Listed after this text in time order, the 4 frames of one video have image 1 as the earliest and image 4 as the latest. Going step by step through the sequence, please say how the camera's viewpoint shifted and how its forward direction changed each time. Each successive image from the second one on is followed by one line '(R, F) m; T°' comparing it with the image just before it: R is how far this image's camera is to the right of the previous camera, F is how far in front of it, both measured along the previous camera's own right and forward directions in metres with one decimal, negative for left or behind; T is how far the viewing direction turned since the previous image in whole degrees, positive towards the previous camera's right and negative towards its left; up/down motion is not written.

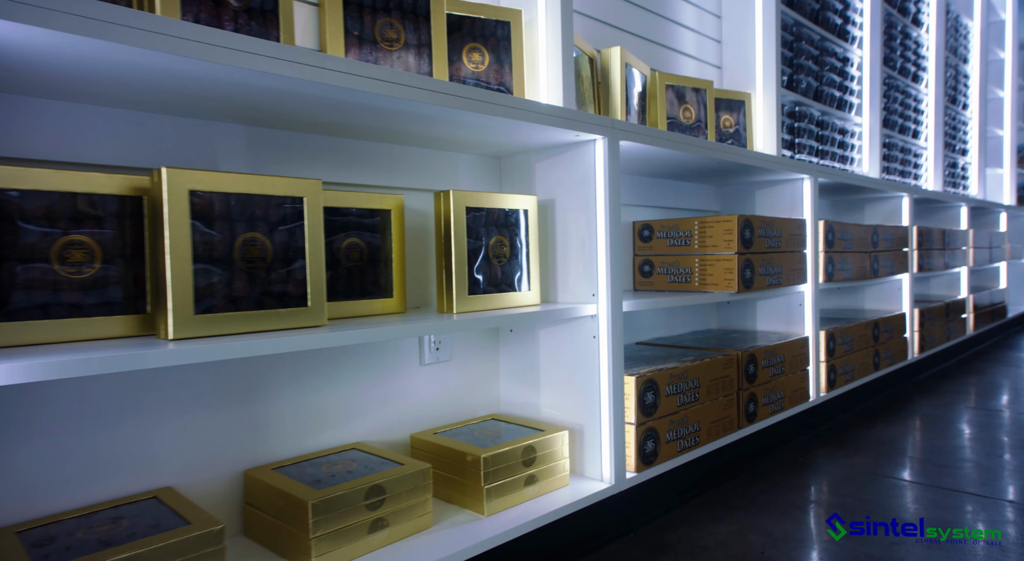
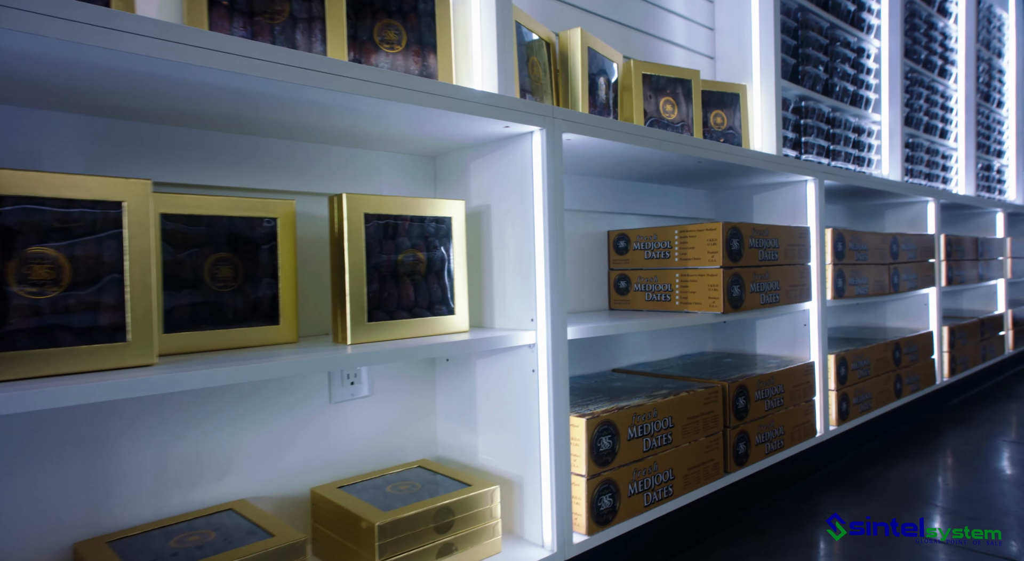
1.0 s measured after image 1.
(+0.2, +0.3) m; -2°
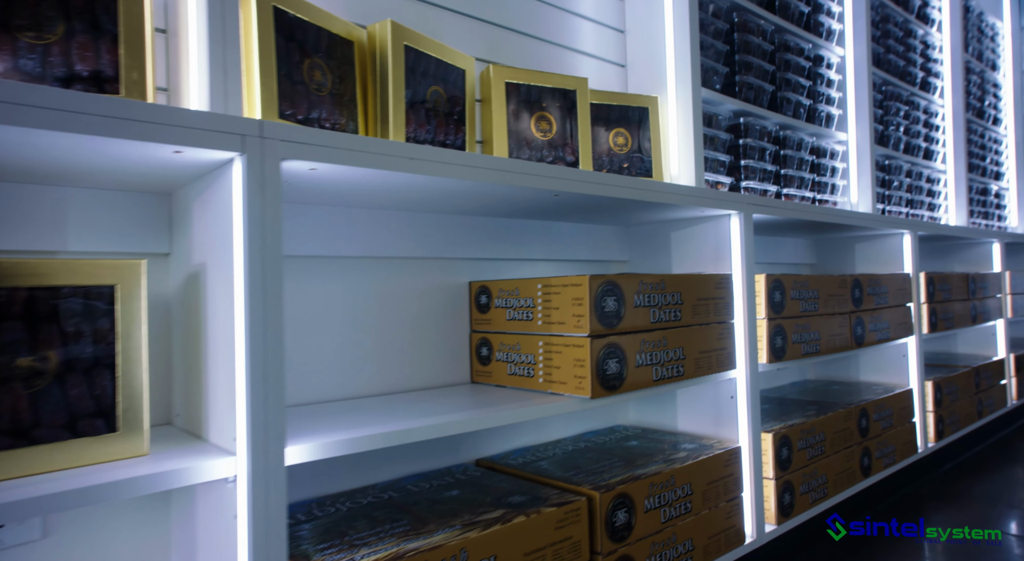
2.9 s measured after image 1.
(+0.4, +0.4) m; -1°
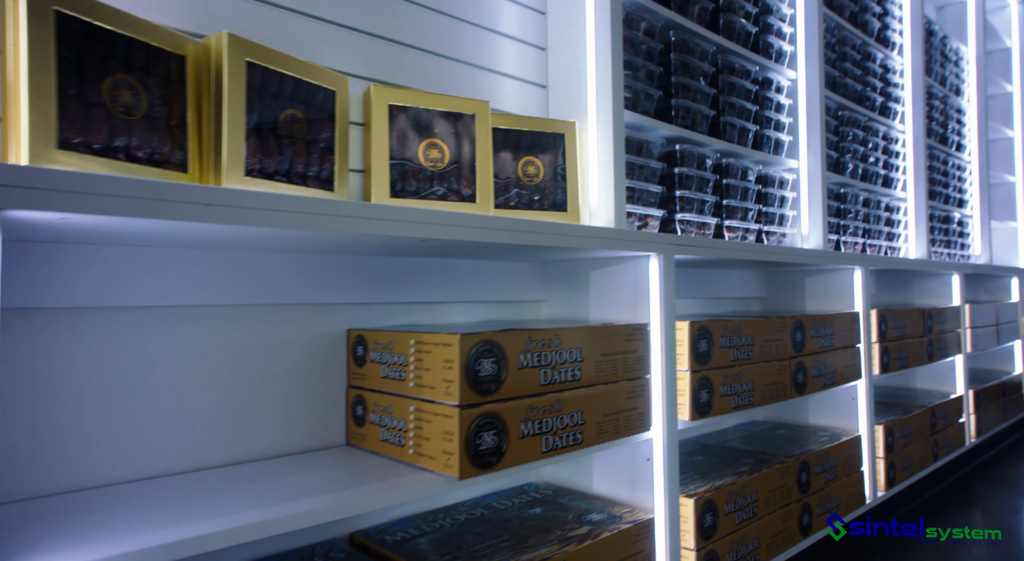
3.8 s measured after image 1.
(+0.2, +0.2) m; +2°
